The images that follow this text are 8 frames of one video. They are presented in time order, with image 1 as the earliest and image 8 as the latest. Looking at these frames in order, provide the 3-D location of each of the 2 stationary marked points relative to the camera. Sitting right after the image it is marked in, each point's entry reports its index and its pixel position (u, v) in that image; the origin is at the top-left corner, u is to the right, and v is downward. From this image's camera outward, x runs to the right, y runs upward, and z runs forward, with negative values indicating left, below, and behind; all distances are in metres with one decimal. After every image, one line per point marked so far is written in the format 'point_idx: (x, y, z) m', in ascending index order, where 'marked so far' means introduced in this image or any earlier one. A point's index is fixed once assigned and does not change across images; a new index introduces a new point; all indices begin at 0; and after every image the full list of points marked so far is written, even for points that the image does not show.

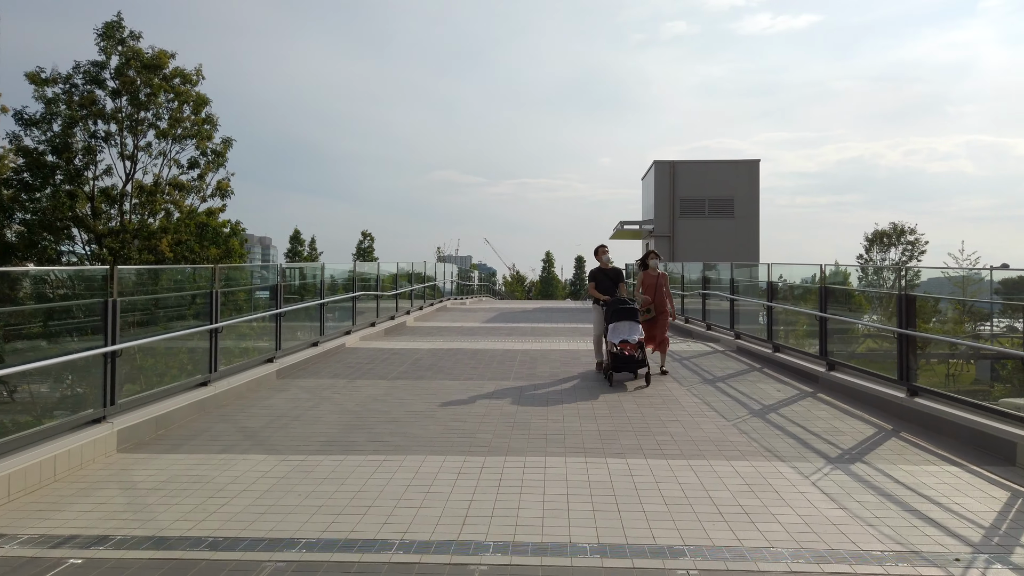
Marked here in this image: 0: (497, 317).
0: (-0.4, -0.7, +19.9) m
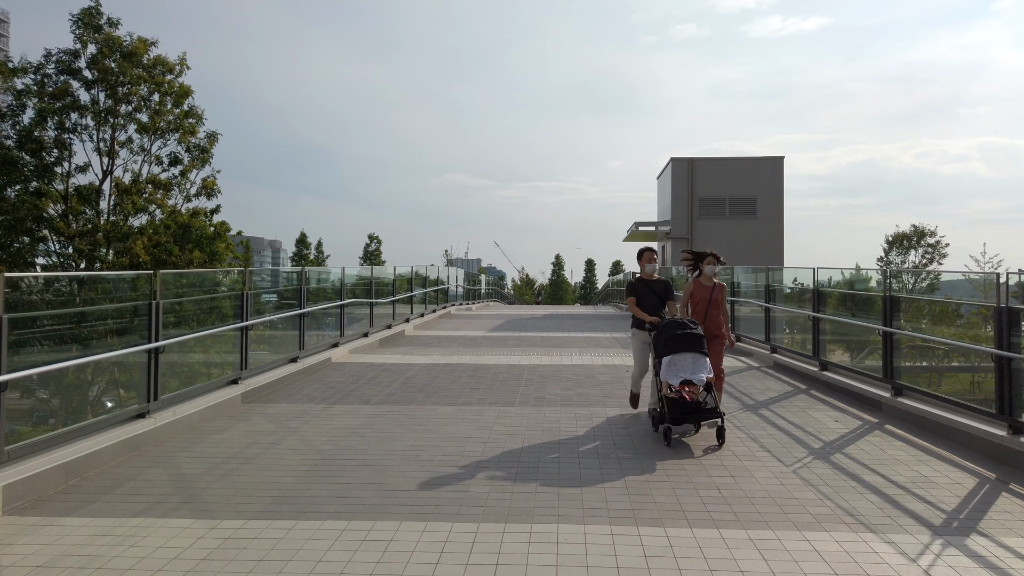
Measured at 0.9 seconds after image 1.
0: (-0.2, -0.9, +18.5) m
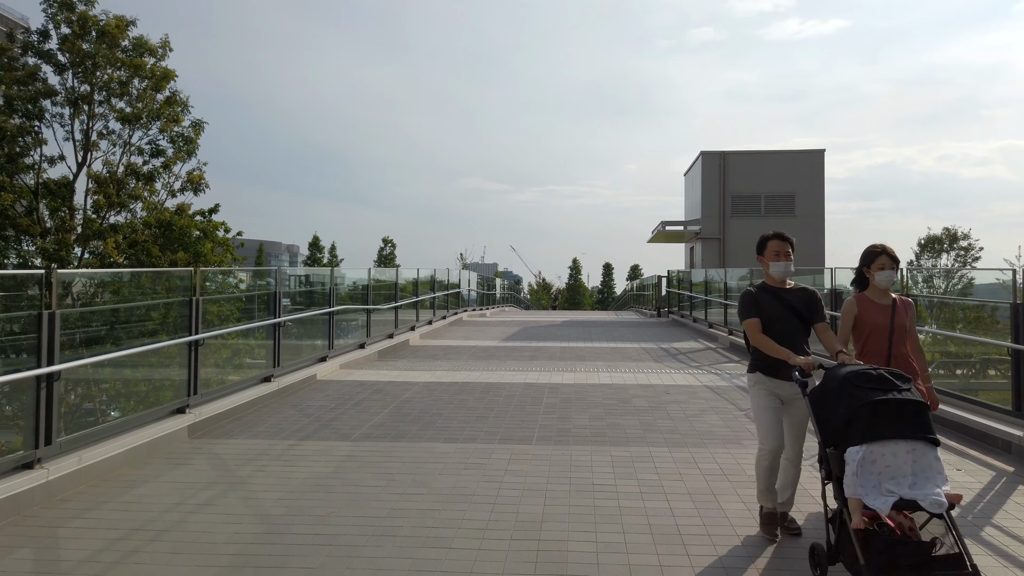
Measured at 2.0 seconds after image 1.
0: (+0.2, -1.0, +16.8) m
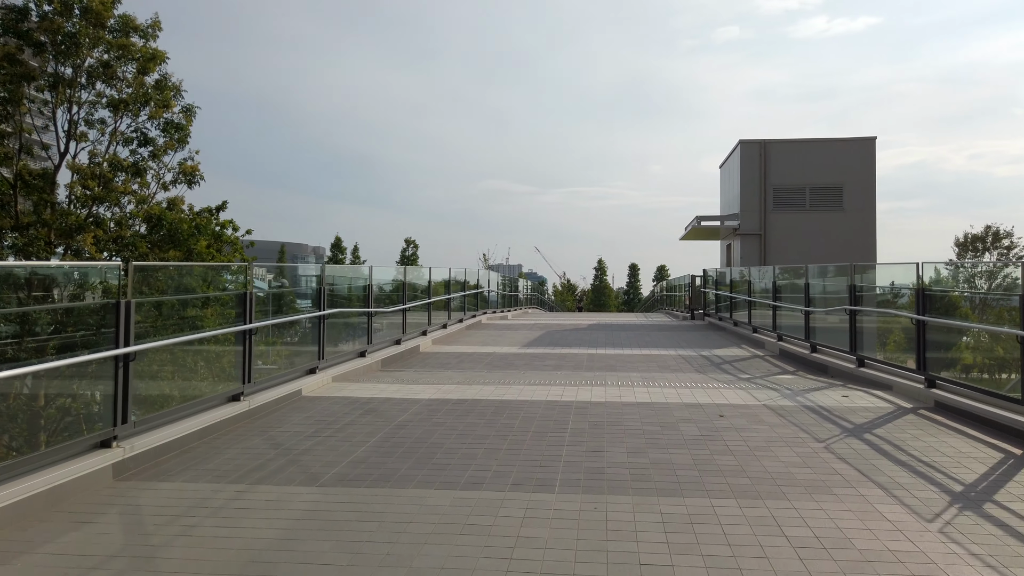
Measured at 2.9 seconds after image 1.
0: (+0.6, -1.0, +15.3) m
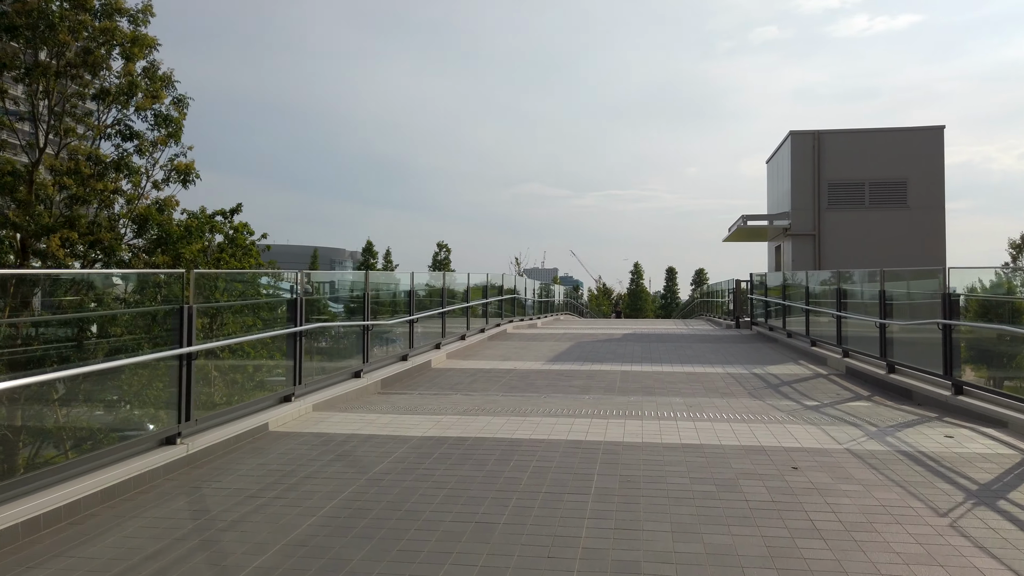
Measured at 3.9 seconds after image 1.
0: (+1.1, -1.1, +13.7) m
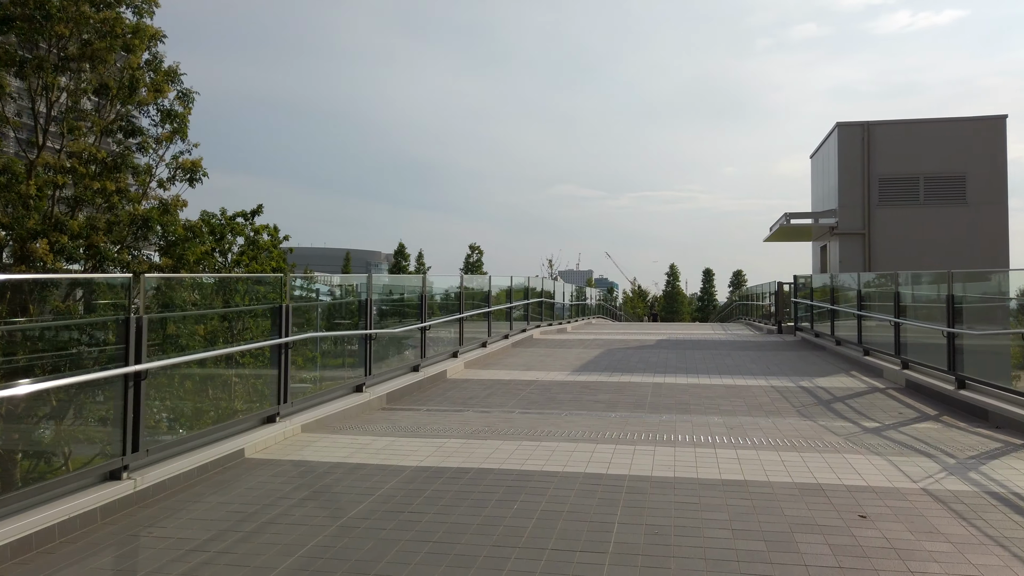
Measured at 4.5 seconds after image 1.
0: (+1.4, -1.2, +12.8) m
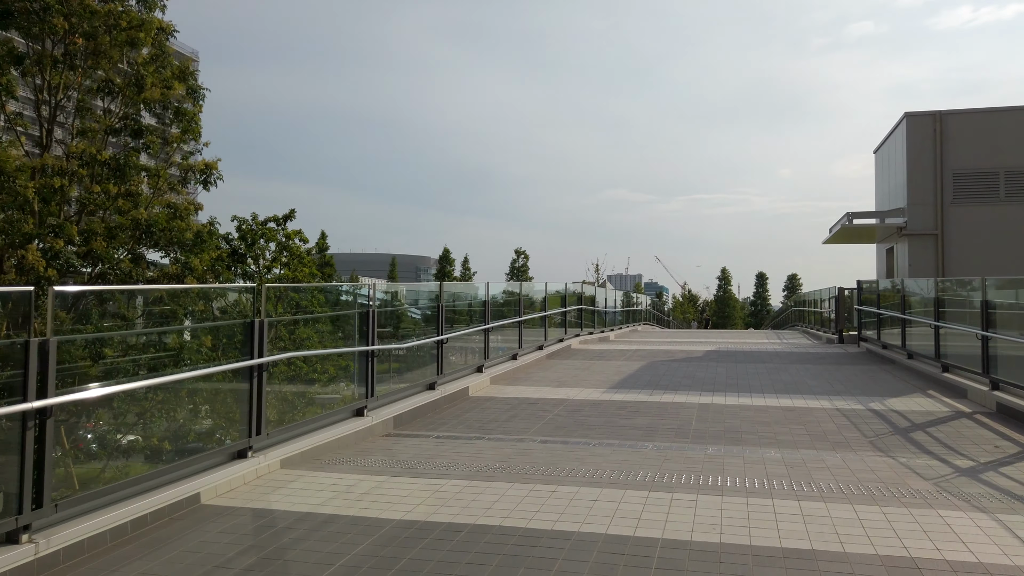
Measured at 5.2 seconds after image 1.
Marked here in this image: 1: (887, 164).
0: (+1.9, -1.3, +11.6) m
1: (+8.1, +2.7, +16.9) m
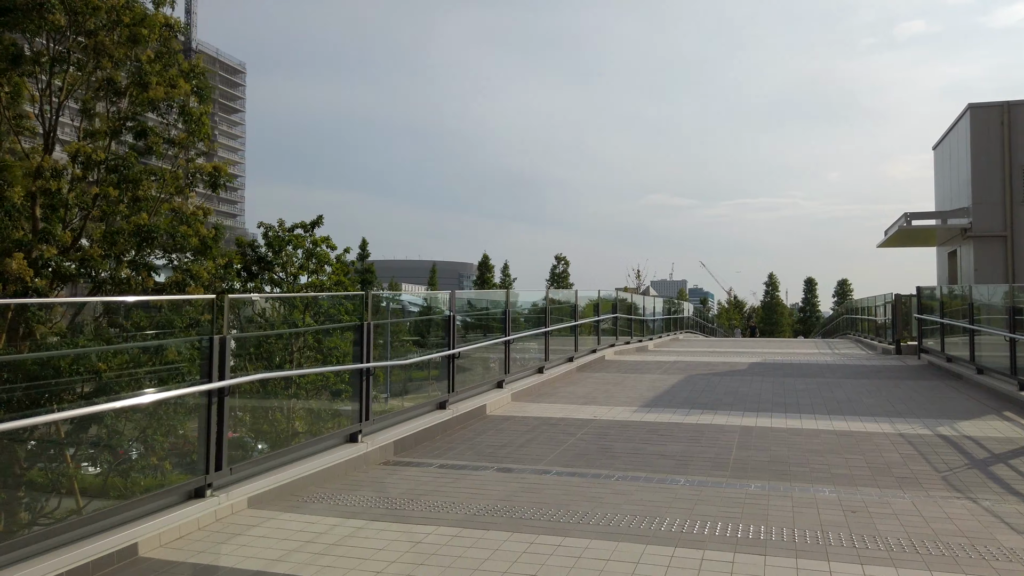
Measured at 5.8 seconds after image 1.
0: (+2.3, -1.4, +10.7) m
1: (+8.7, +2.5, +15.6) m
